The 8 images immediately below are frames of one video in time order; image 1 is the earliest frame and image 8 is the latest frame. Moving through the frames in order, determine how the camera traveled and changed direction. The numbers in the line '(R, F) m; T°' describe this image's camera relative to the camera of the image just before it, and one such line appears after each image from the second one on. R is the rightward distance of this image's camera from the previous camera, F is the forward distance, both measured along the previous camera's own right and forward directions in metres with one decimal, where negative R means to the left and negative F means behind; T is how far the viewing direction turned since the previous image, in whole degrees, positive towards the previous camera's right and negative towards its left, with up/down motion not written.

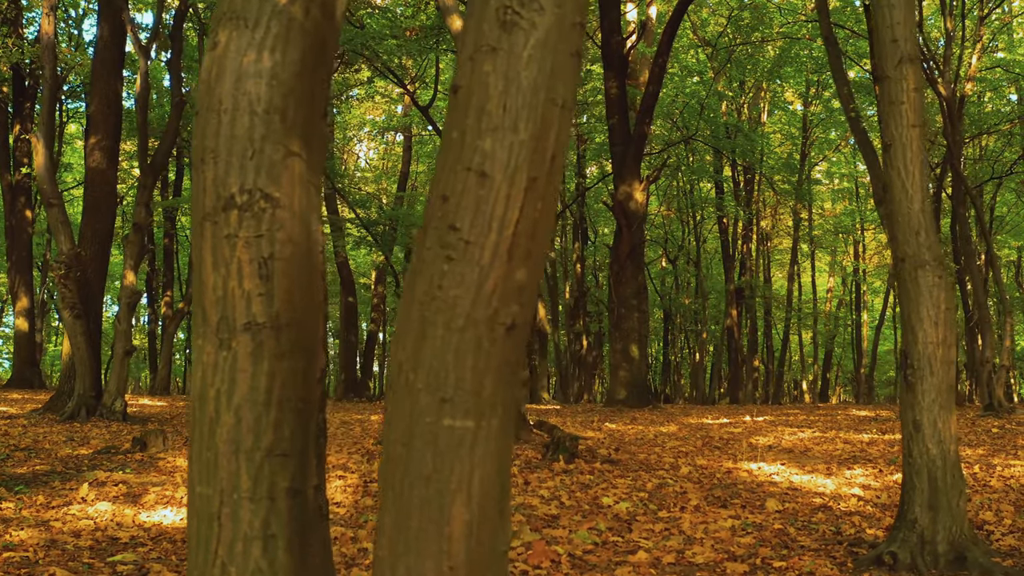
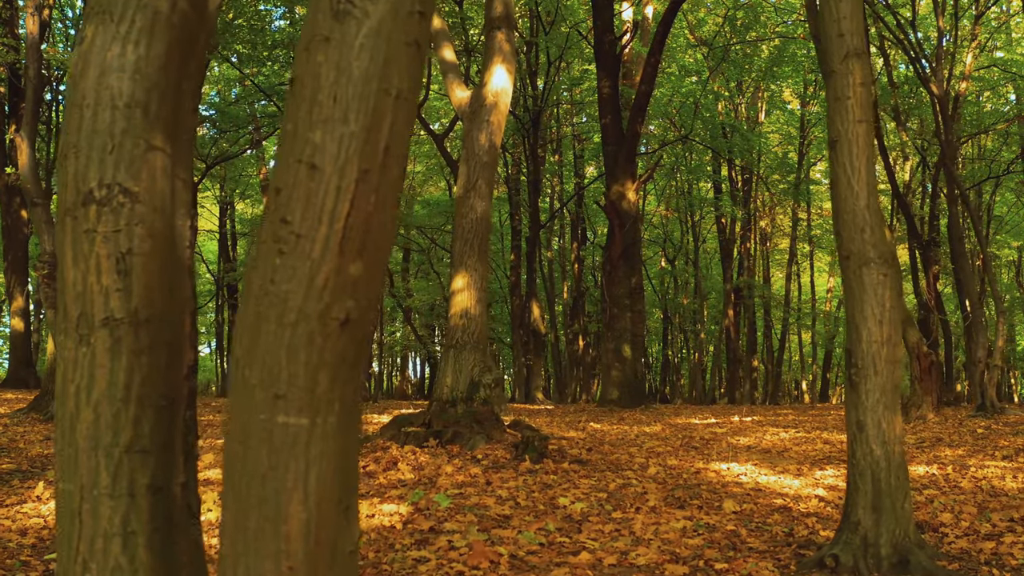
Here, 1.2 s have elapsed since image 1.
(+0.4, 0.0) m; -1°
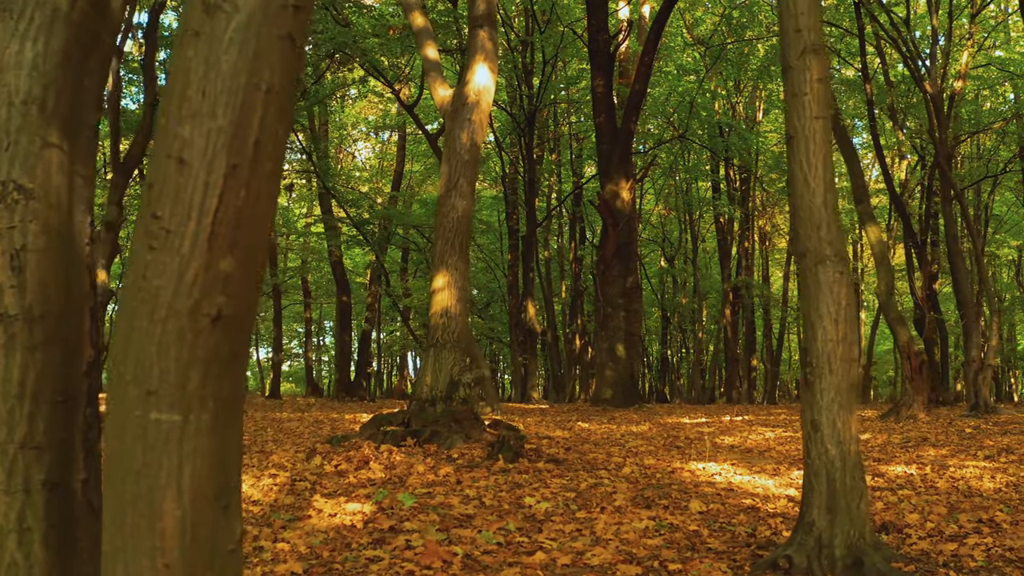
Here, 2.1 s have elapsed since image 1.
(+0.3, 0.0) m; 0°
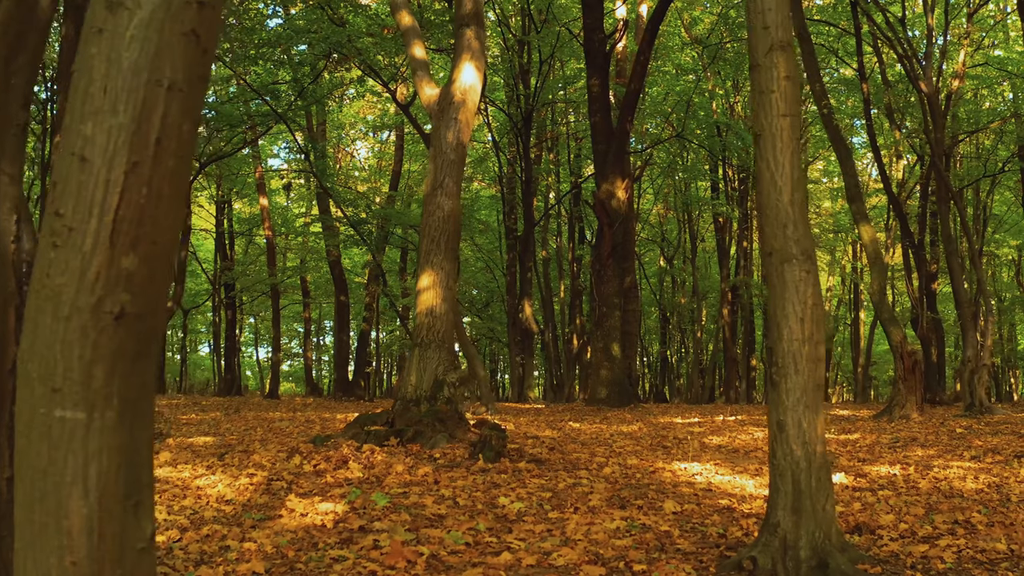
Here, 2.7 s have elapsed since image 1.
(+0.2, 0.0) m; 0°
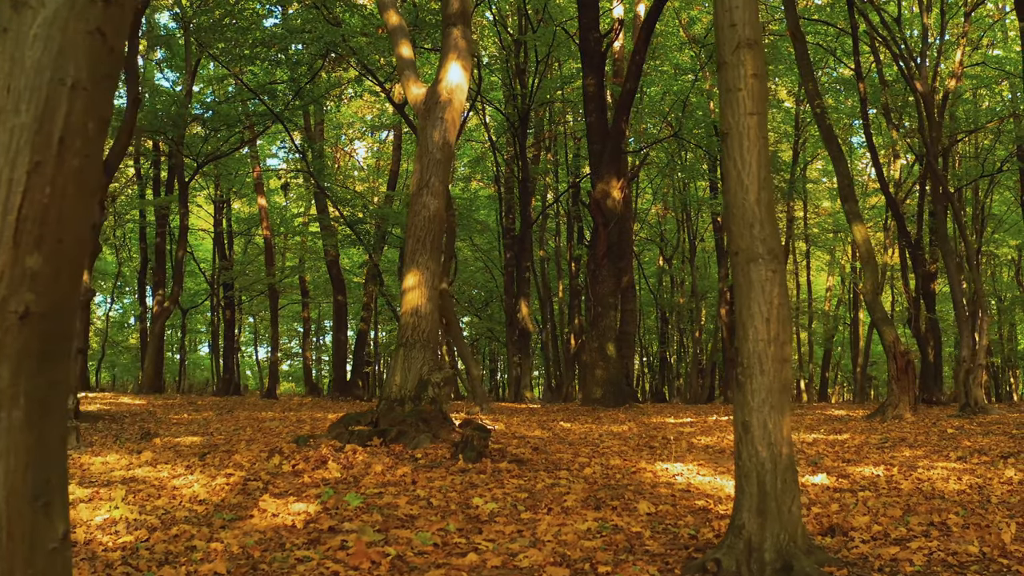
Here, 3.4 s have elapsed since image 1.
(+0.2, 0.0) m; 0°
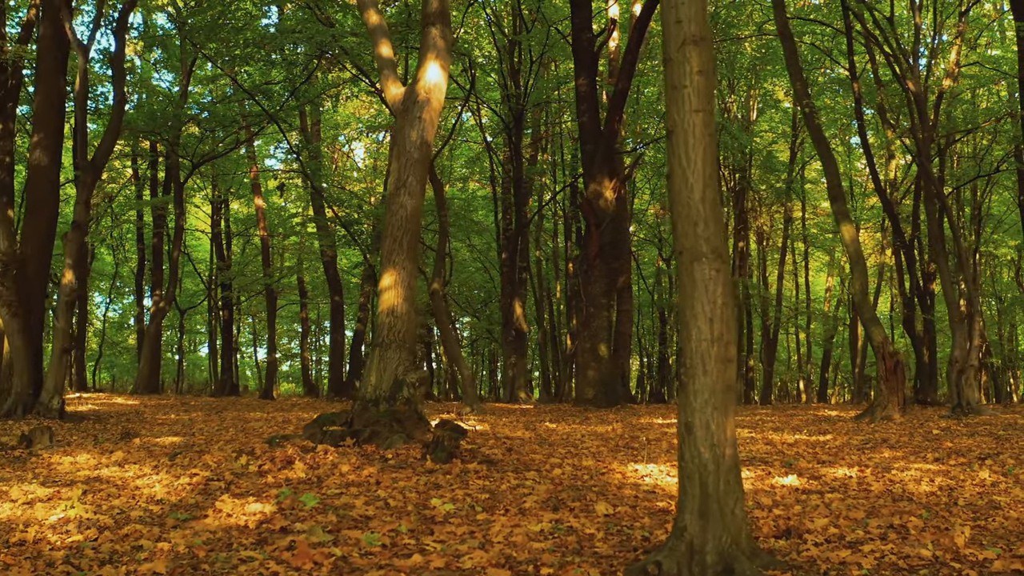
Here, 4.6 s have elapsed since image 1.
(+0.3, 0.0) m; 0°
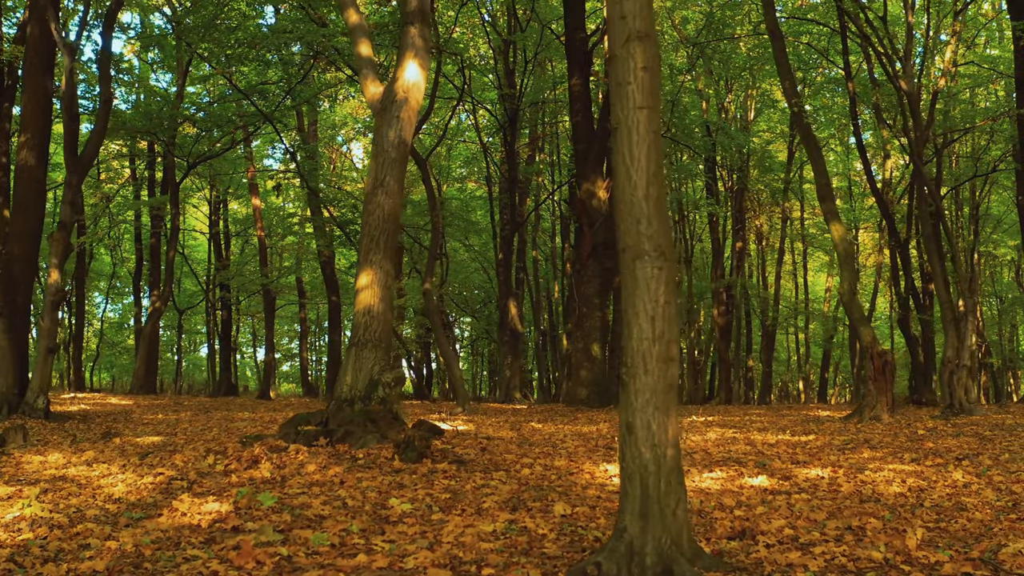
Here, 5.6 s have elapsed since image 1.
(+0.3, 0.0) m; 0°
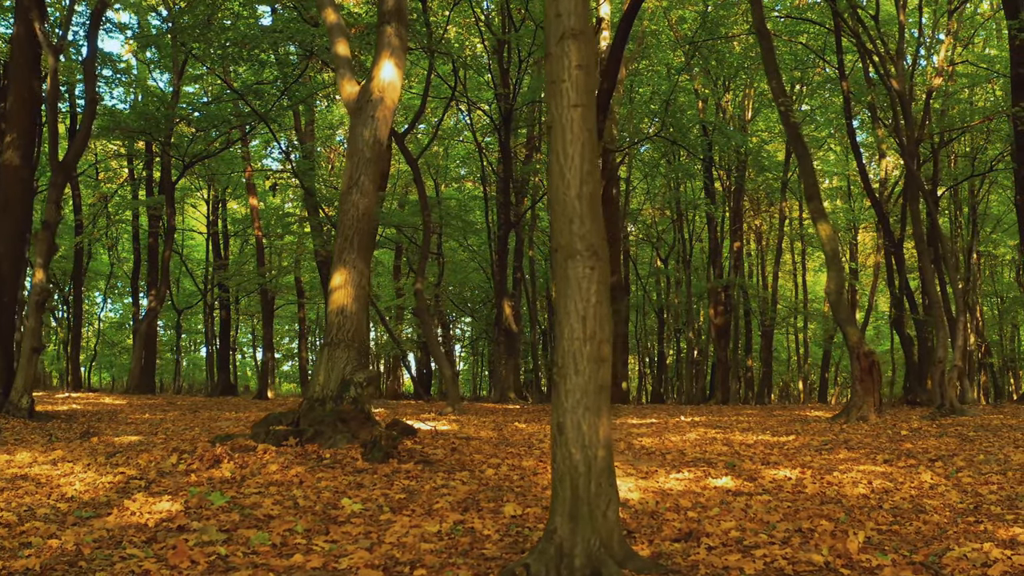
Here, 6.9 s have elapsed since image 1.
(+0.4, 0.0) m; -1°
